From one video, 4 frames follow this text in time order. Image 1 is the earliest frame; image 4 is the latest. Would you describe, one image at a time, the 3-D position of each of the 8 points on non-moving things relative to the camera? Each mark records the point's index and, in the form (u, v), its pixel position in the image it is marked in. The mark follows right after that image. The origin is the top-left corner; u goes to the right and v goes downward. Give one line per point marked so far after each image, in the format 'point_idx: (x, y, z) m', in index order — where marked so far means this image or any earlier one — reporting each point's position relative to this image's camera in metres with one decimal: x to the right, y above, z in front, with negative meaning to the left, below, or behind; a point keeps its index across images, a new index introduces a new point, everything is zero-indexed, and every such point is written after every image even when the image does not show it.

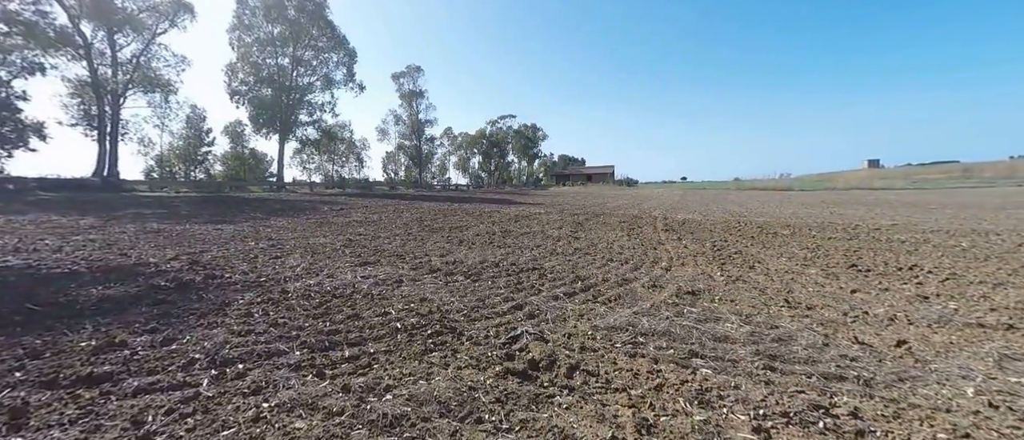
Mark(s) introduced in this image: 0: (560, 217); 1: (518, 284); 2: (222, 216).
0: (+2.2, +0.1, +17.8) m
1: (+0.1, -0.9, +5.7) m
2: (-10.2, +0.2, +14.1) m
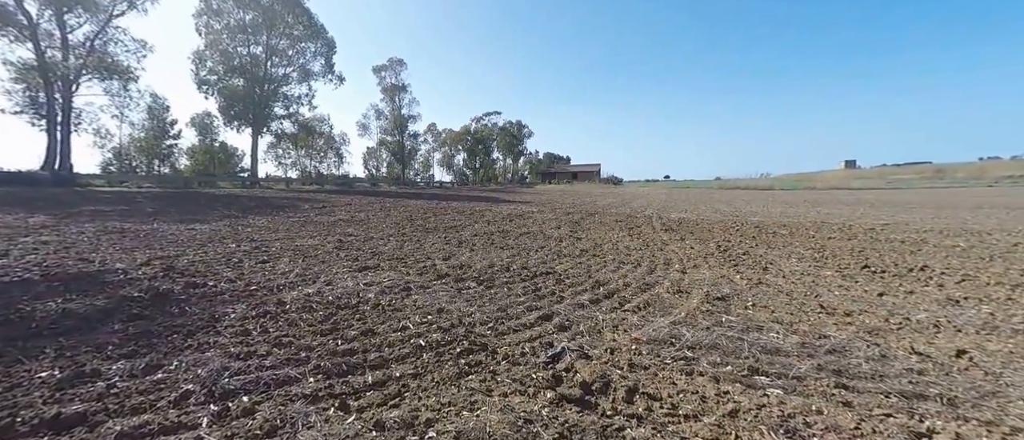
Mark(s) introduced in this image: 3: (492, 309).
0: (+1.8, +0.2, +17.5) m
1: (+0.3, -0.9, +5.3) m
2: (-10.4, +0.2, +13.2) m
3: (-0.2, -1.0, +4.5) m
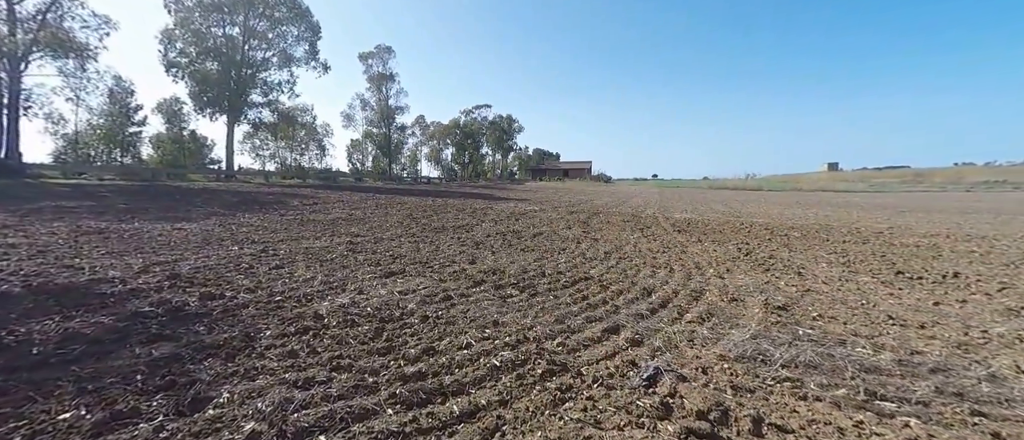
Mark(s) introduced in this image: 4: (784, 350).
0: (+1.8, +0.2, +17.2) m
1: (+0.9, -1.0, +5.0) m
2: (-10.1, +0.3, +12.4) m
3: (+0.4, -1.0, +4.1) m
4: (+2.4, -1.1, +3.6) m
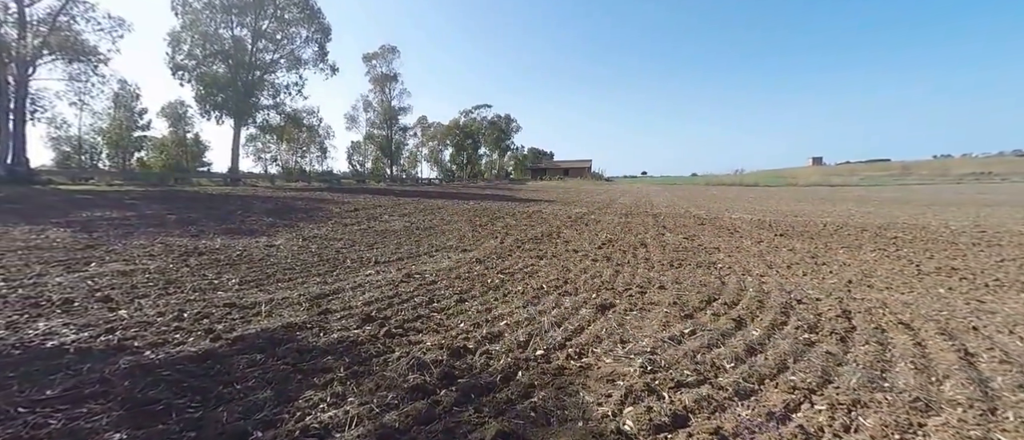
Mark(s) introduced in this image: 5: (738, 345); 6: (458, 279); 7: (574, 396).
0: (+4.4, 0.0, +16.0) m
1: (+3.8, -1.1, +3.8) m
2: (-7.4, -0.1, +11.0) m
3: (+3.3, -1.2, +2.9) m
4: (+5.3, -1.3, +2.4) m
5: (+2.0, -1.1, +3.7) m
6: (-0.8, -0.8, +5.7) m
7: (+0.4, -1.2, +2.6) m
